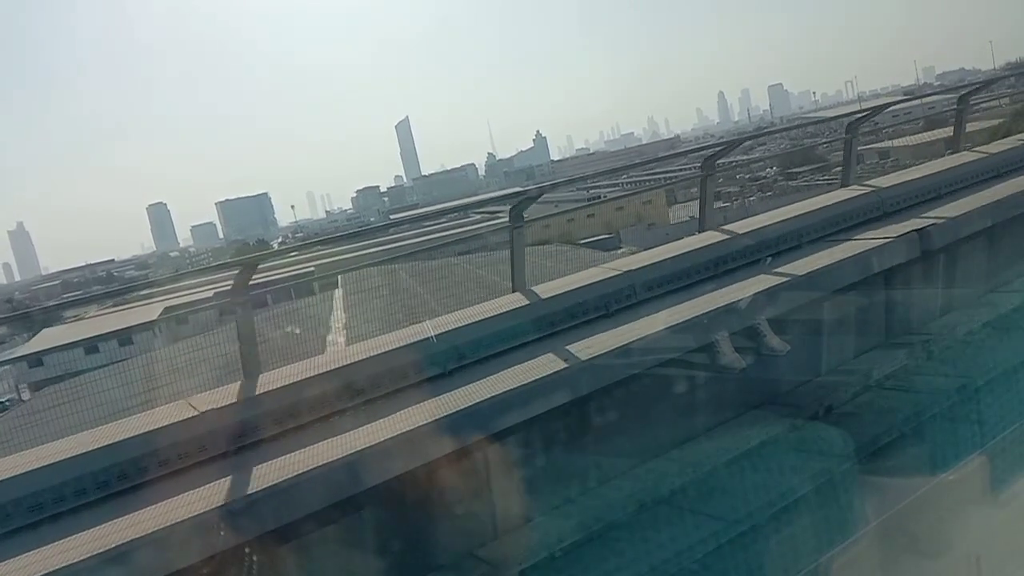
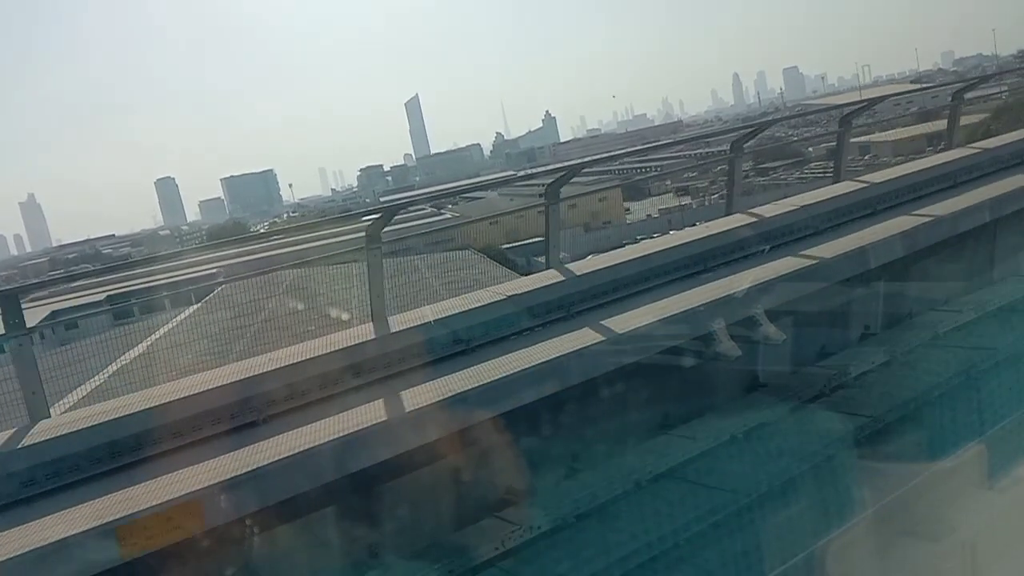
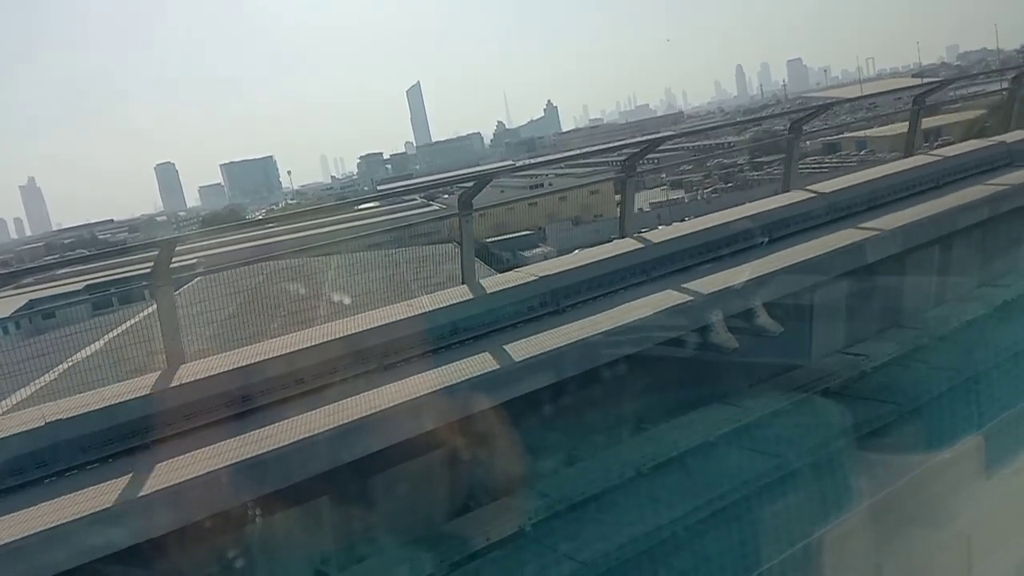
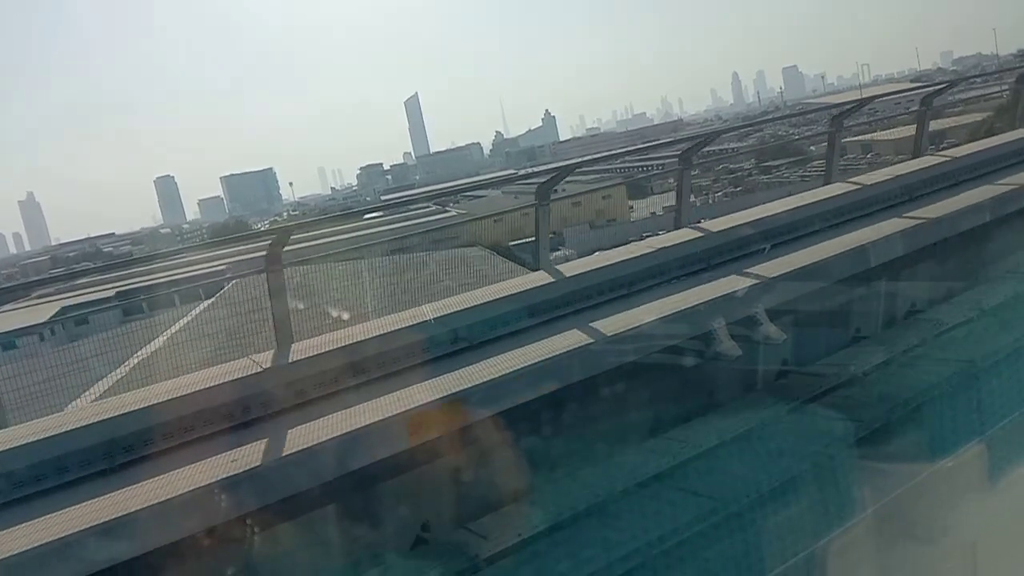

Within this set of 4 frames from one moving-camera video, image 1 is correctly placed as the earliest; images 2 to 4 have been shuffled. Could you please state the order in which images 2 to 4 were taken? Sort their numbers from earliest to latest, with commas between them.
4, 2, 3
